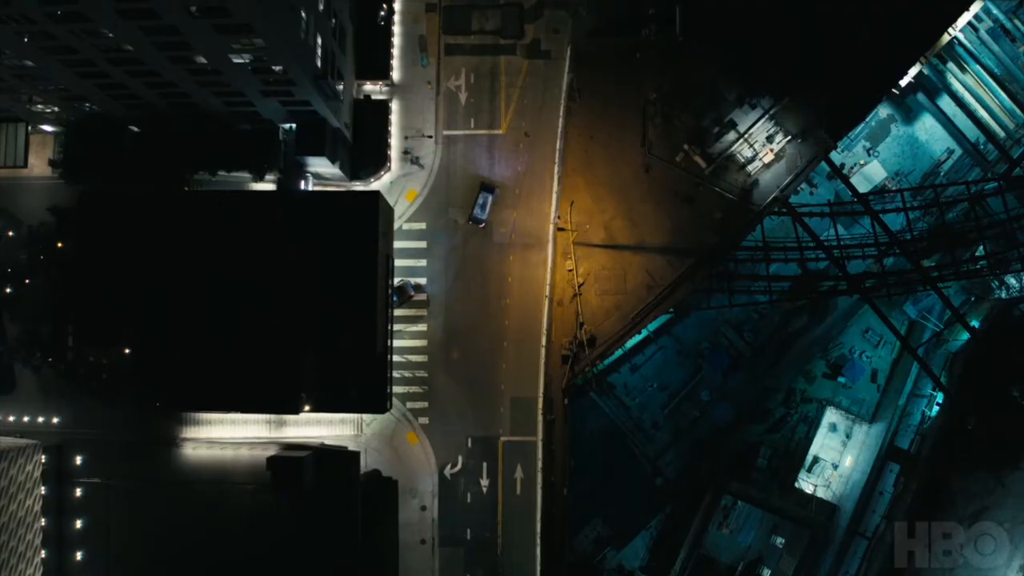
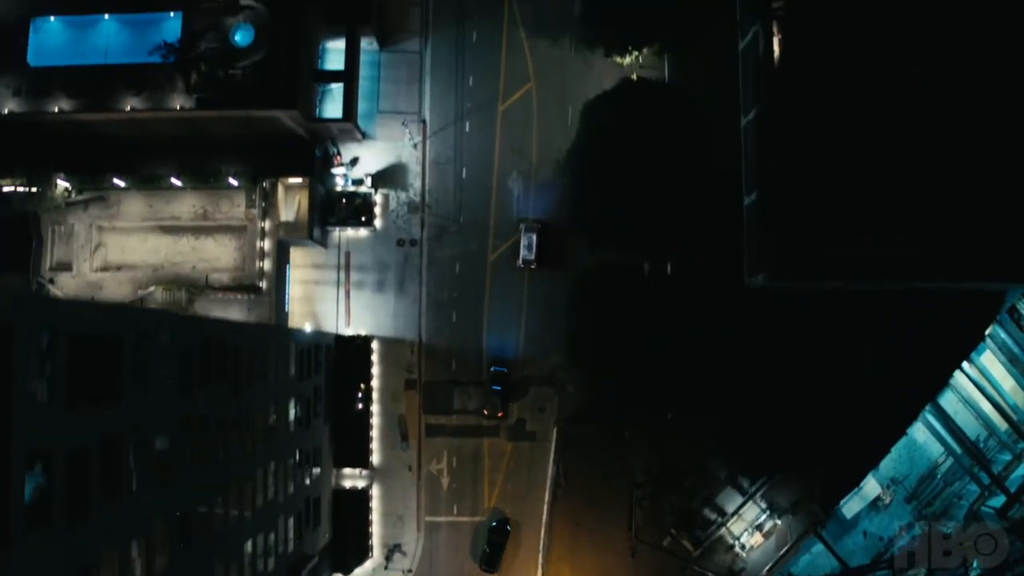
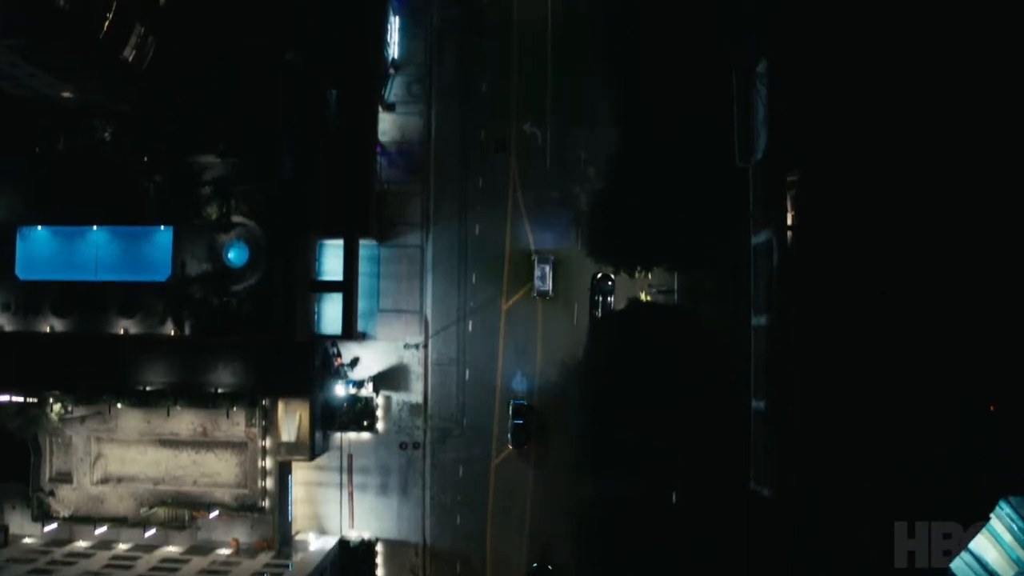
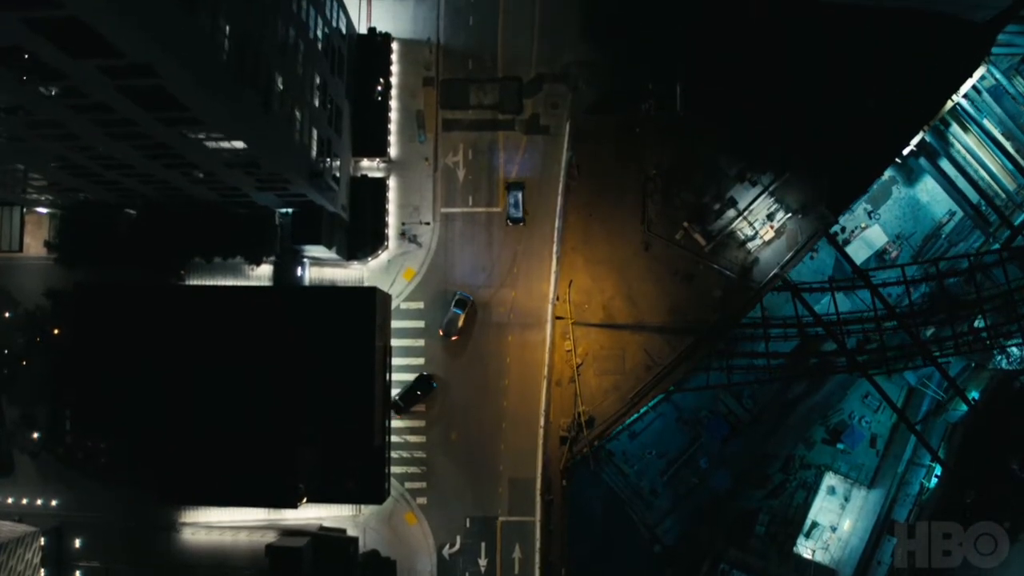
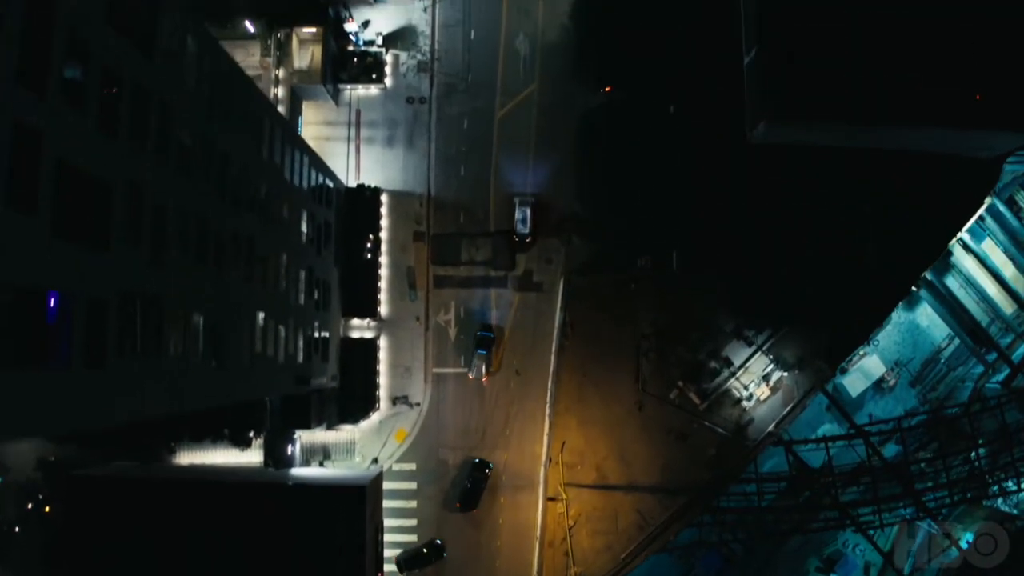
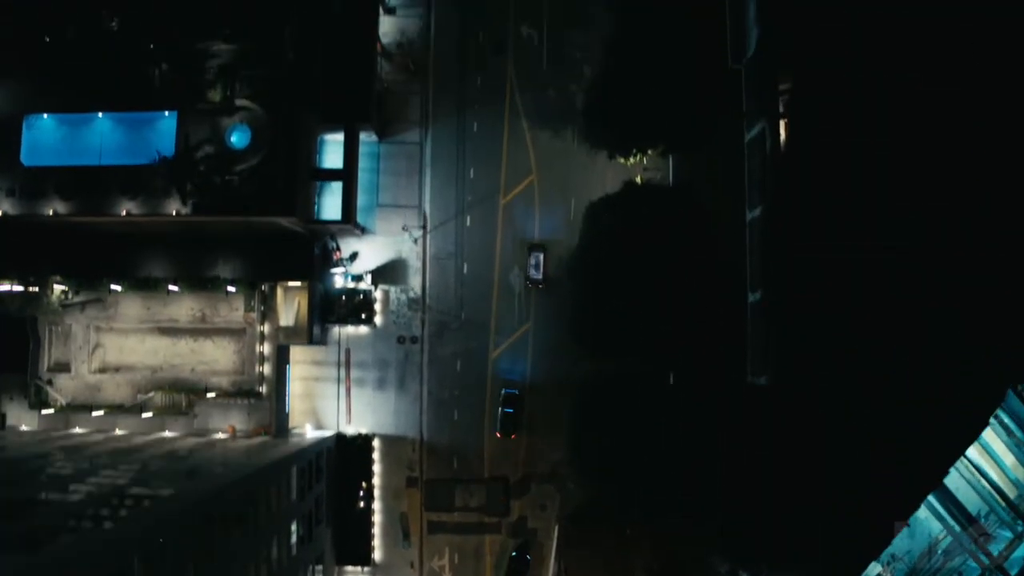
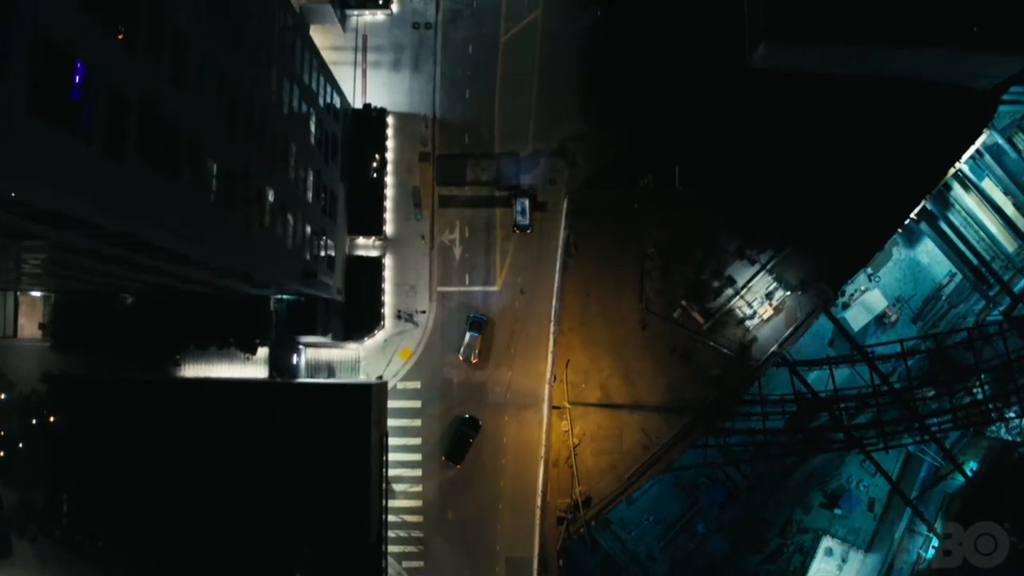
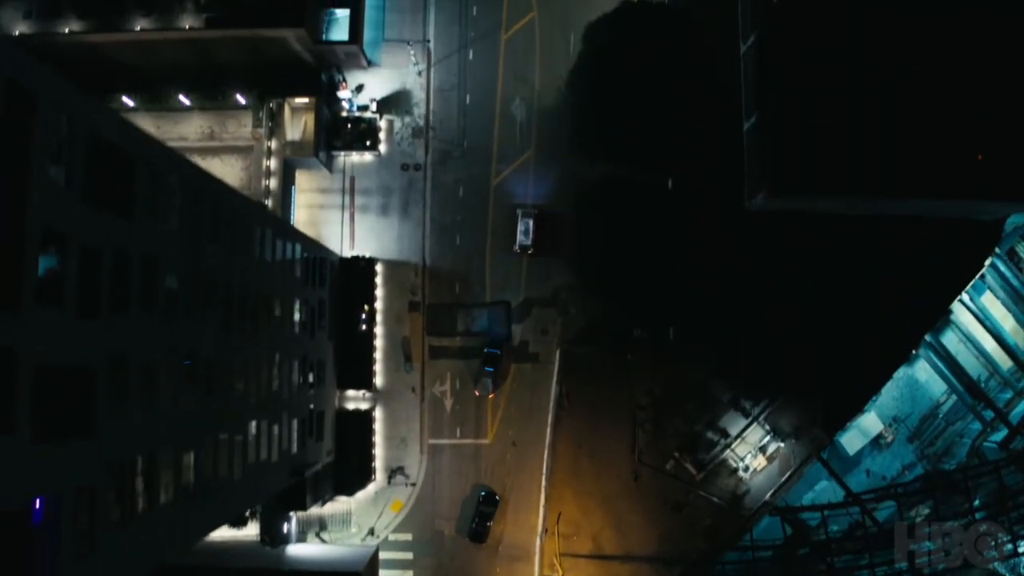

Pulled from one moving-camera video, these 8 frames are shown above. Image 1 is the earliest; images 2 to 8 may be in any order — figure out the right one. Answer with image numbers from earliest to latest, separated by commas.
4, 7, 5, 8, 2, 6, 3
